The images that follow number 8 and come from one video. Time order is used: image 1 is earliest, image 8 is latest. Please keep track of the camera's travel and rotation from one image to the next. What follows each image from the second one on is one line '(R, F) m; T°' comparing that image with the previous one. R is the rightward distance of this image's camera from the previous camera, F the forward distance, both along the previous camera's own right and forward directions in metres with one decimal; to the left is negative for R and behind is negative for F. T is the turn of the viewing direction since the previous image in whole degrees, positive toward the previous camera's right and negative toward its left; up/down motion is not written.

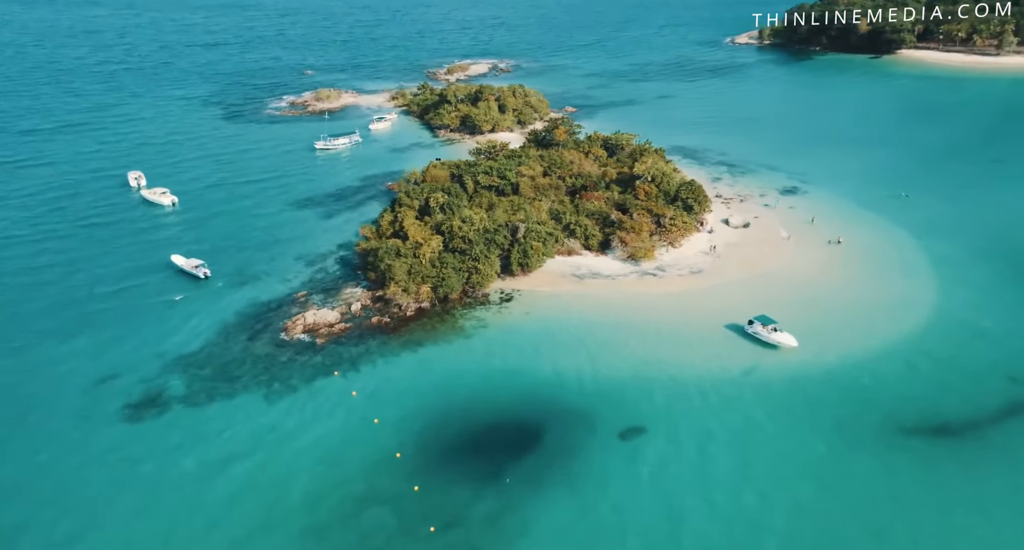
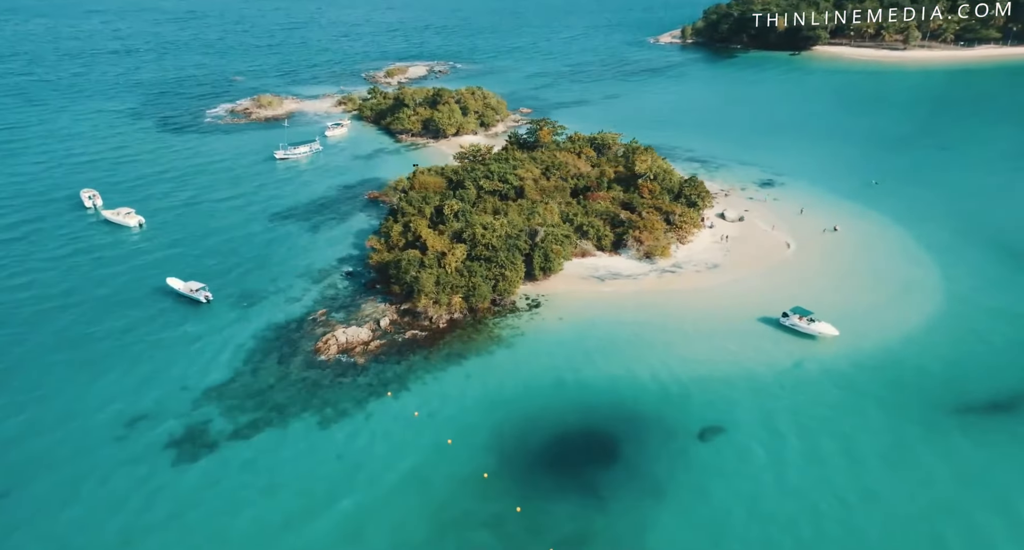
(-6.9, +1.4) m; +6°
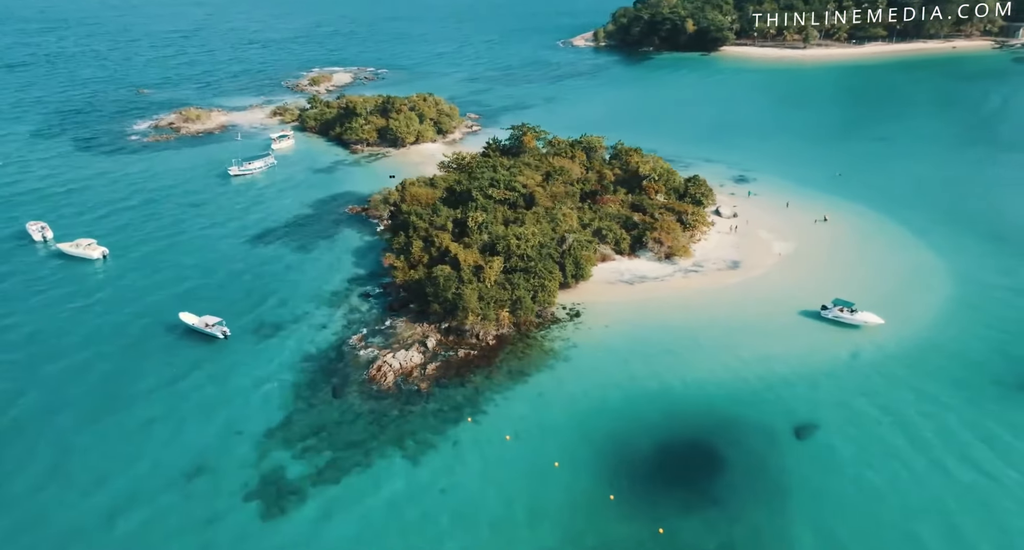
(-8.5, +1.9) m; +8°
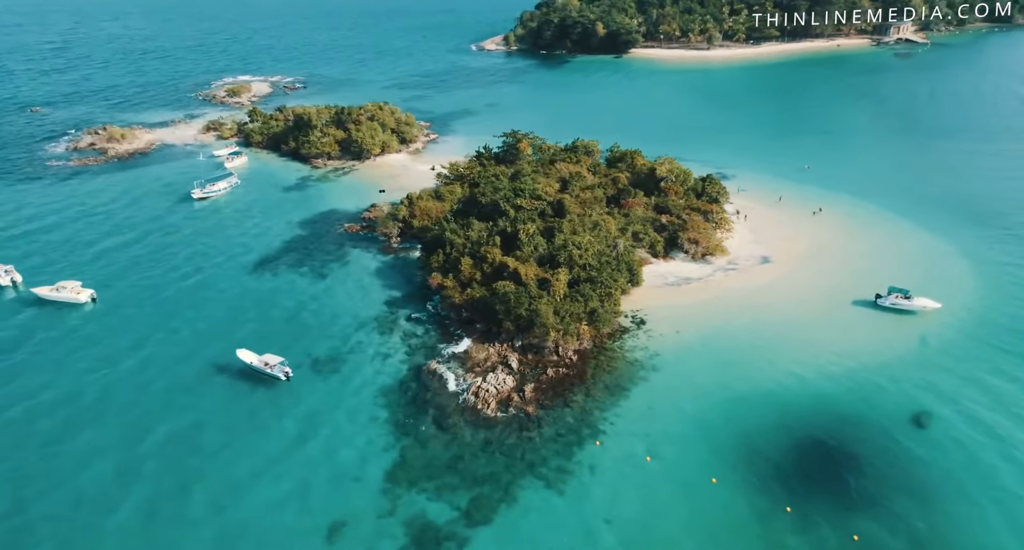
(-10.5, +2.2) m; +8°
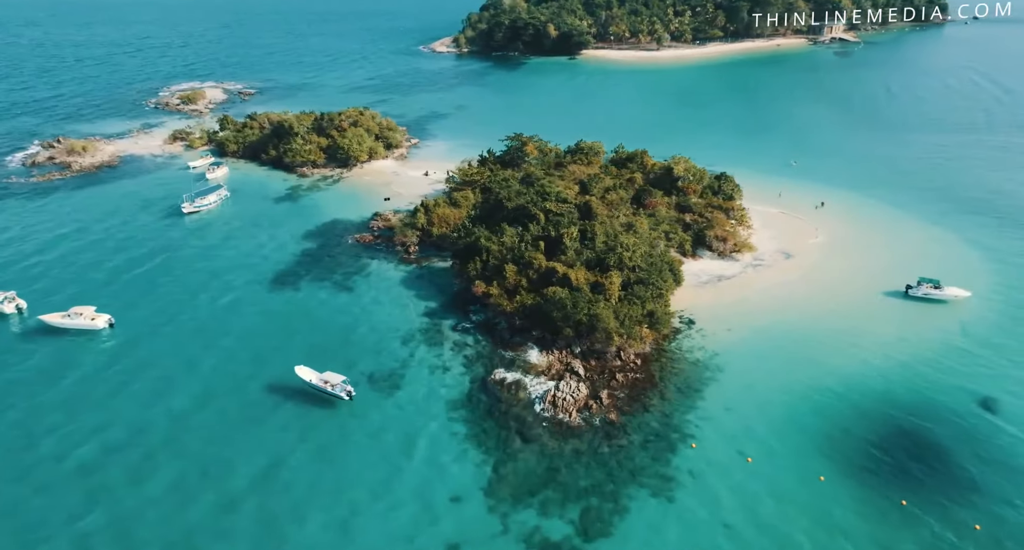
(-7.1, +0.9) m; +5°
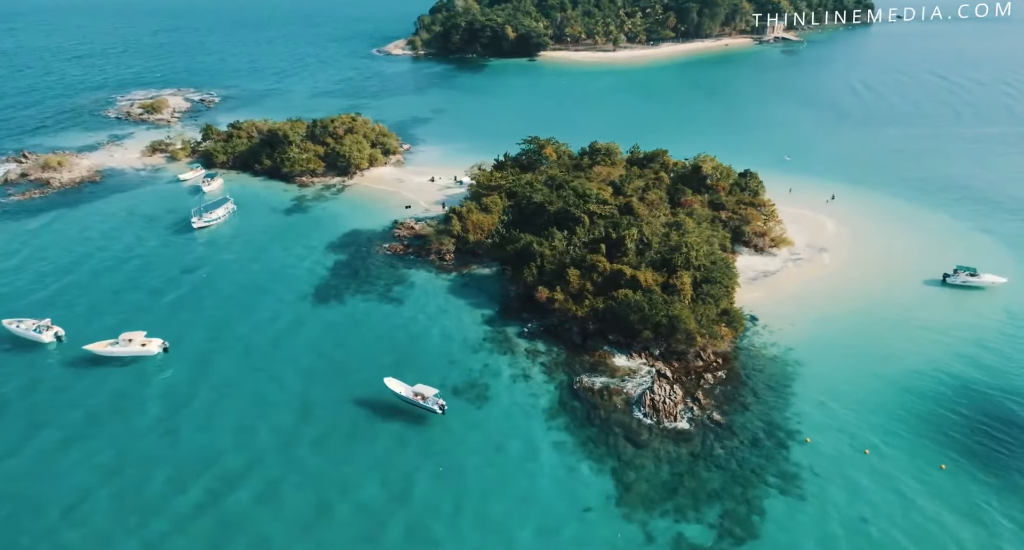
(-8.1, +0.7) m; +5°
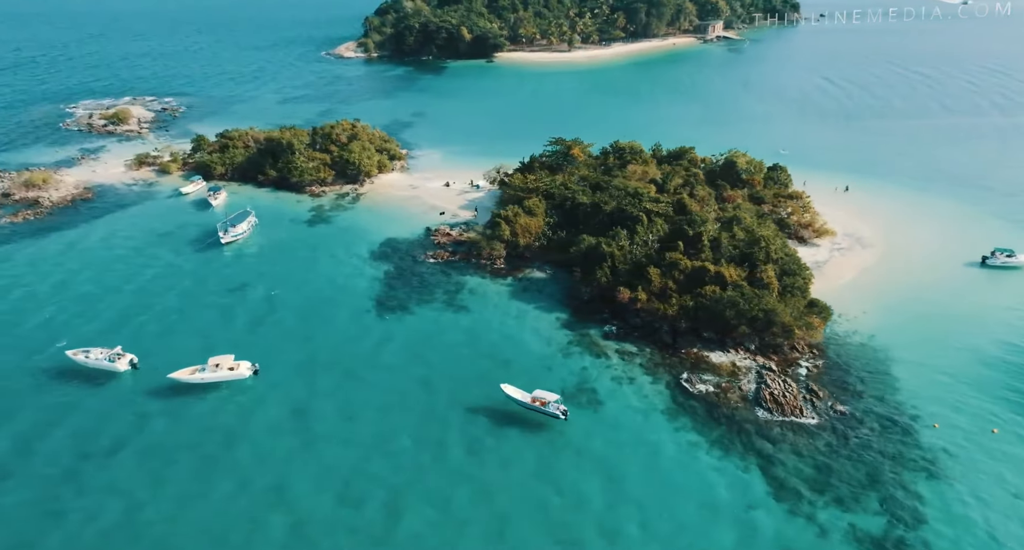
(-9.9, +0.6) m; +5°
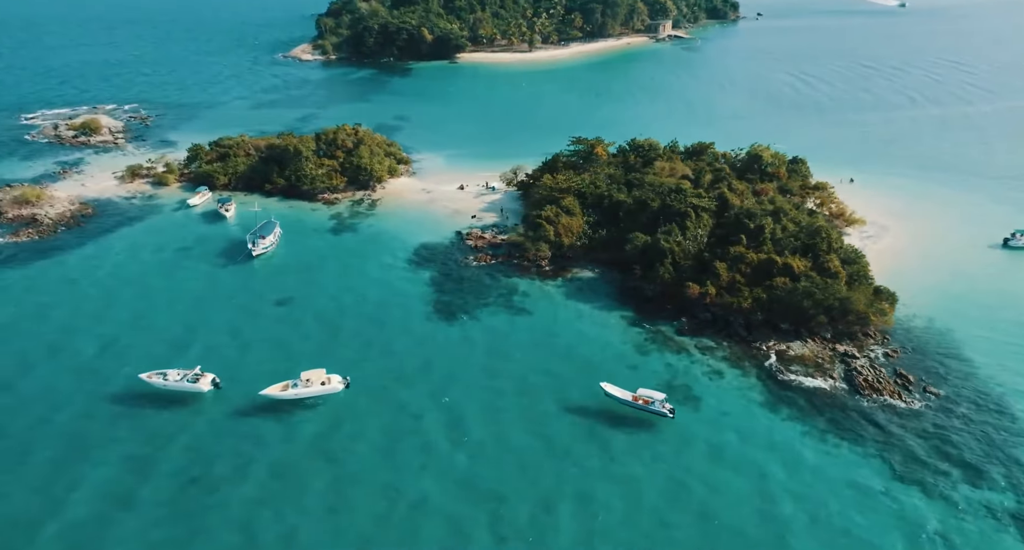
(-8.7, +0.4) m; +4°
